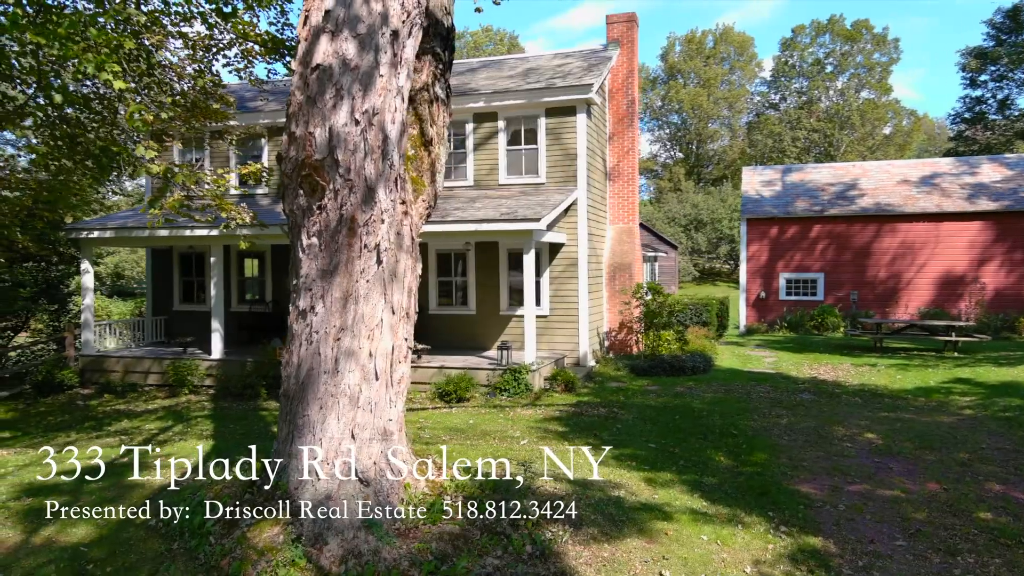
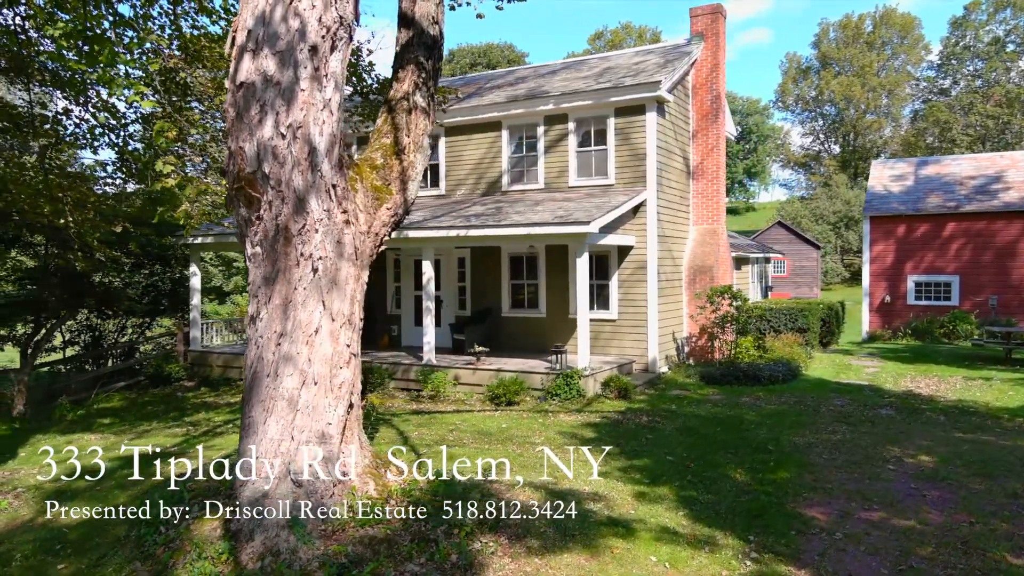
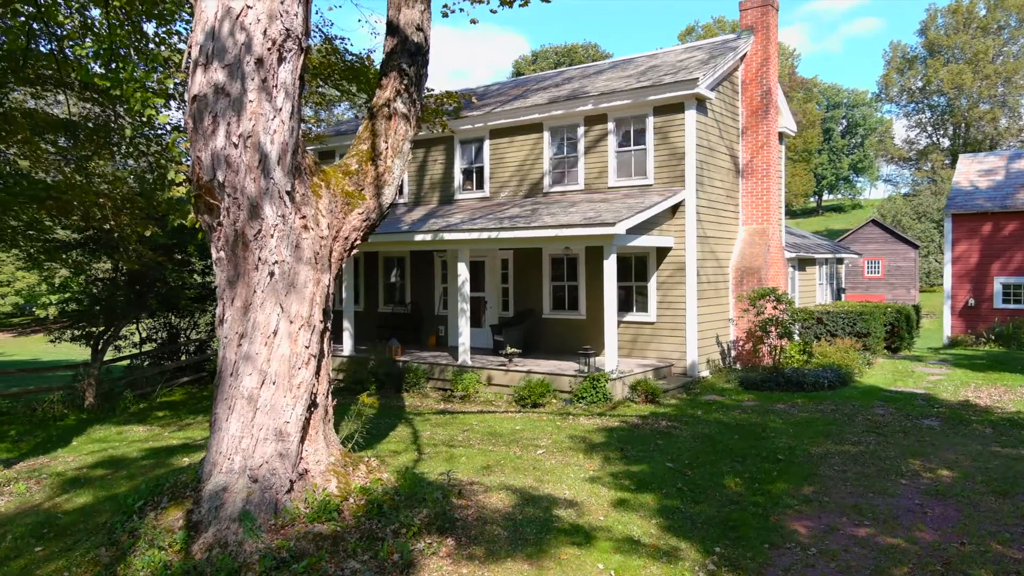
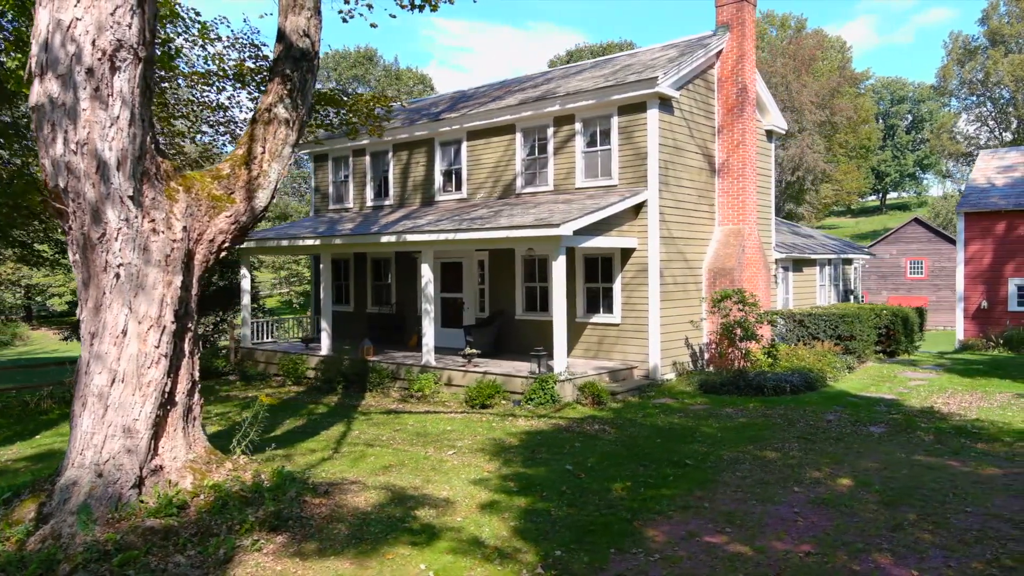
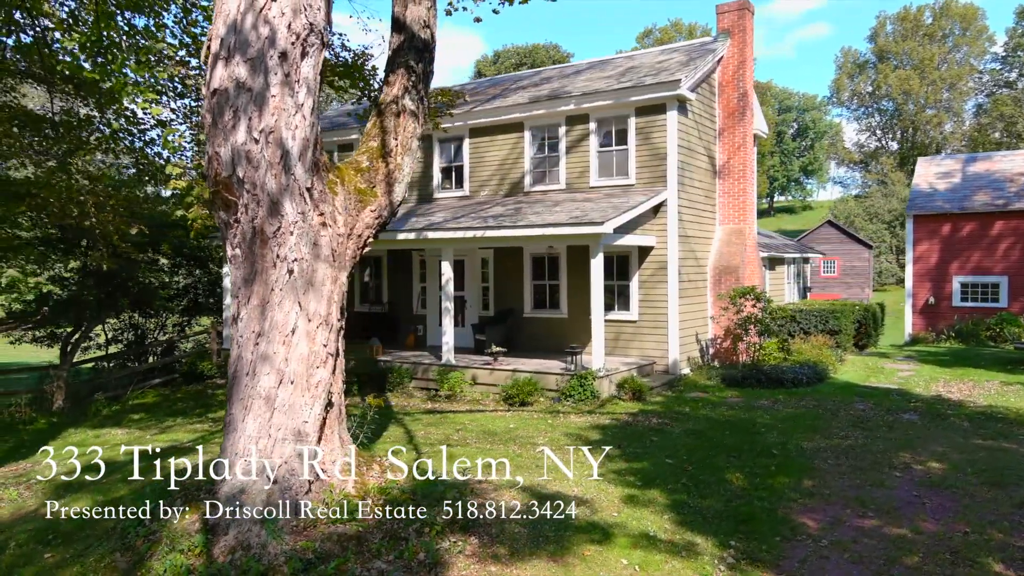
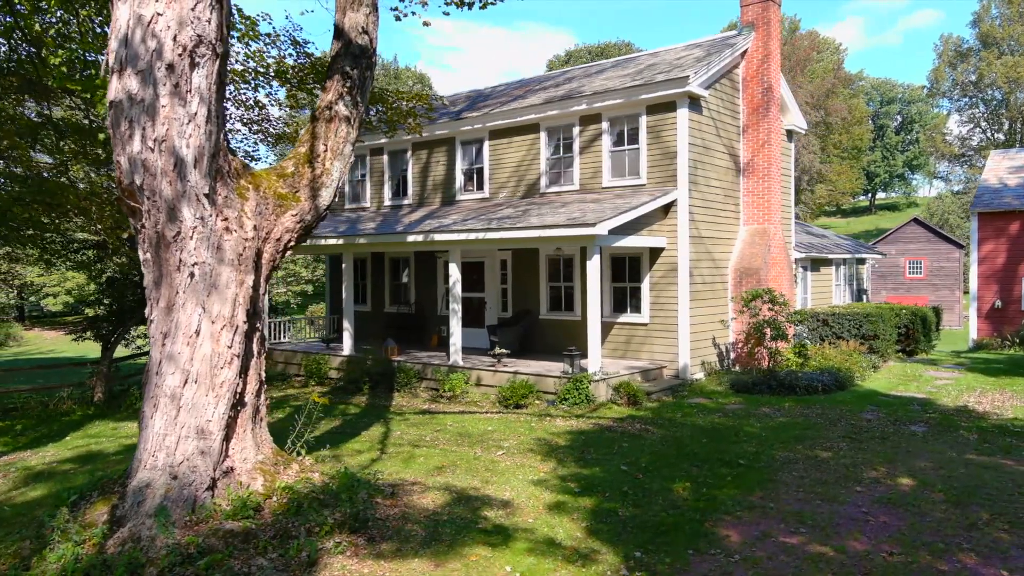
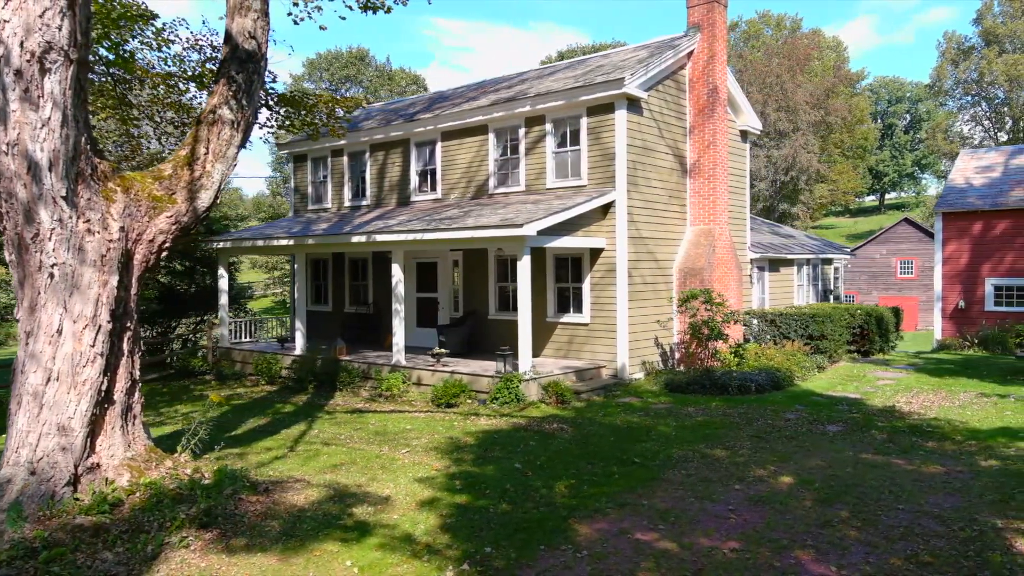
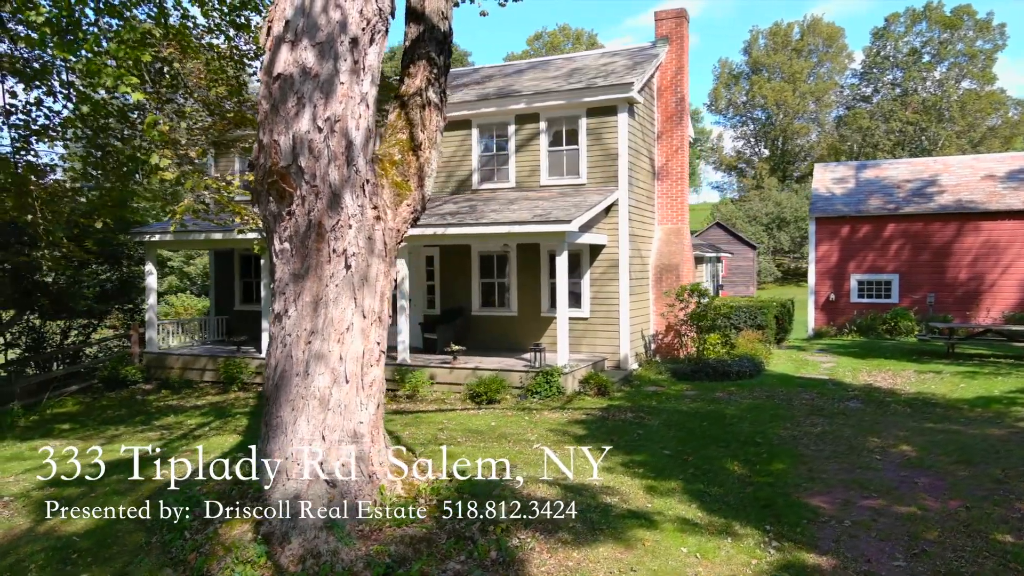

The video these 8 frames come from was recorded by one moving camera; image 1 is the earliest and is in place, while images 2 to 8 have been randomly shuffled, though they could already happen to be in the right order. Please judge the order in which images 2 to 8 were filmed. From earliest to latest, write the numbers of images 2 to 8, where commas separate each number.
8, 2, 5, 3, 6, 4, 7
